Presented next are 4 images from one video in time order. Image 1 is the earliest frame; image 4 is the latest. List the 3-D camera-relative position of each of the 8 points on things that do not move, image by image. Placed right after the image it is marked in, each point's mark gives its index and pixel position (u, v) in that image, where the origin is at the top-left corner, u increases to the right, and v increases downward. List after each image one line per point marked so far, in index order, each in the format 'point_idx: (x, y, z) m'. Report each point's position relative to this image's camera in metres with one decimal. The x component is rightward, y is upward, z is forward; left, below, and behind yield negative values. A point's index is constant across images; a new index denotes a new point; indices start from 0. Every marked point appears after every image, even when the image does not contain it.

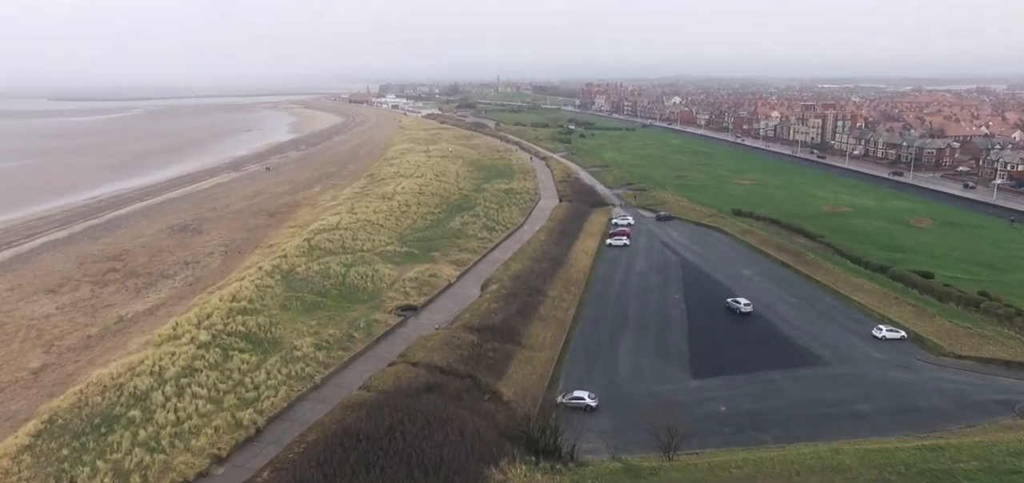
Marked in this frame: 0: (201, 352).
0: (-9.6, -3.4, +19.0) m
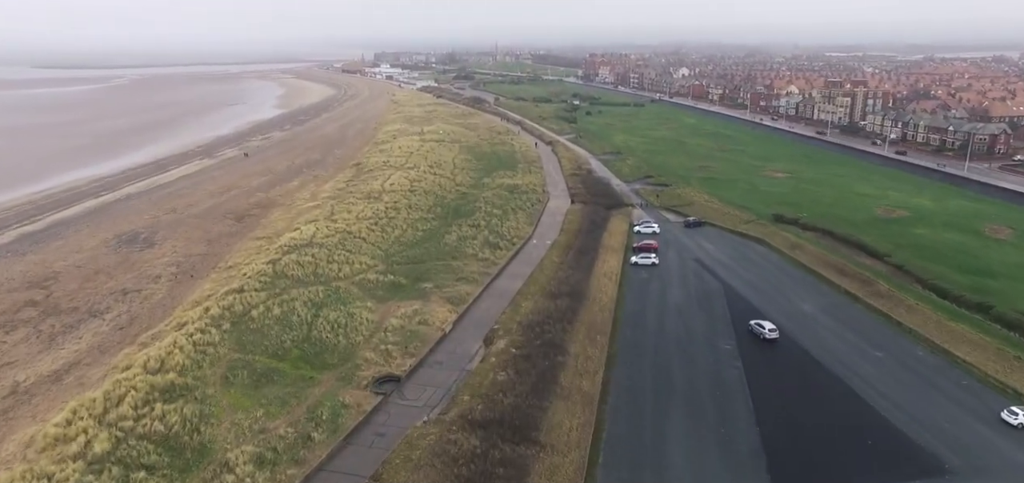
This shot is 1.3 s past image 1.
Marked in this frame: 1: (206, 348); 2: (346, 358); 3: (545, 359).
0: (-9.2, -5.1, +13.4) m
1: (-9.7, -3.4, +19.3) m
2: (-5.2, -3.7, +19.2) m
3: (+1.0, -3.7, +19.4) m
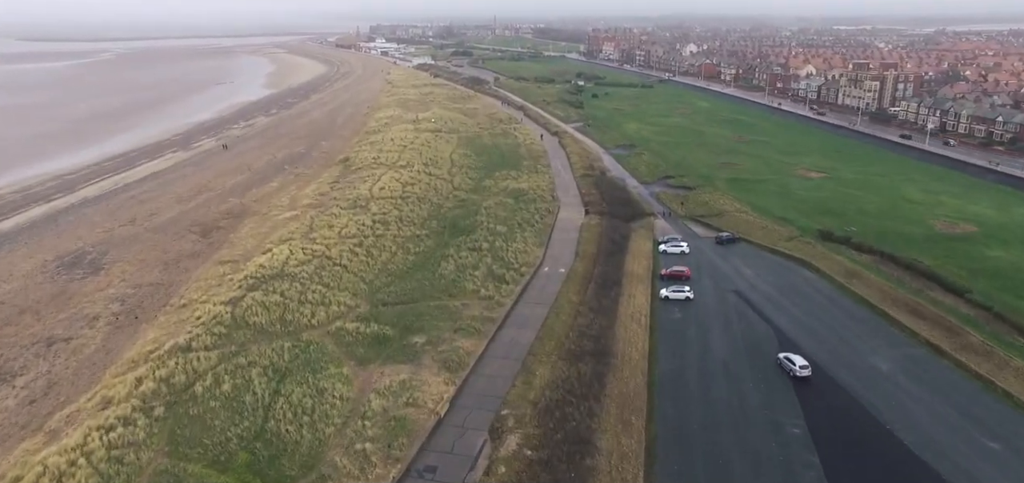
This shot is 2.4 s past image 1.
0: (-8.8, -7.0, +8.9) m
1: (-9.3, -5.0, +14.7) m
2: (-4.9, -5.3, +14.6) m
3: (+1.4, -5.4, +14.8) m
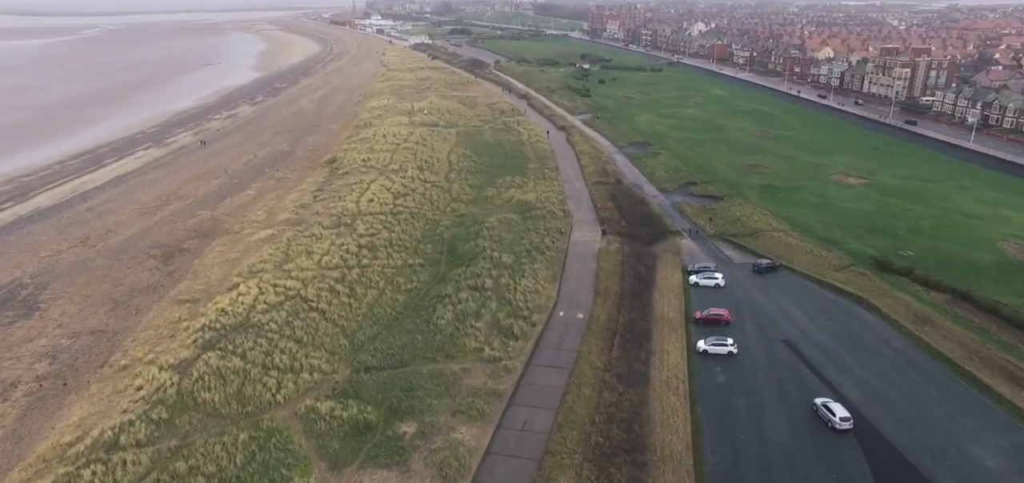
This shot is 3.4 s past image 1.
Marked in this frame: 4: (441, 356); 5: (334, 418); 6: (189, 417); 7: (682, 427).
0: (-8.5, -9.2, +4.9) m
1: (-9.0, -6.9, +10.7) m
2: (-4.5, -7.2, +10.6) m
3: (+1.7, -7.3, +10.8) m
4: (-2.3, -3.6, +19.5) m
5: (-4.9, -4.8, +16.7) m
6: (-8.8, -4.7, +16.7) m
7: (+4.8, -5.2, +17.2) m
